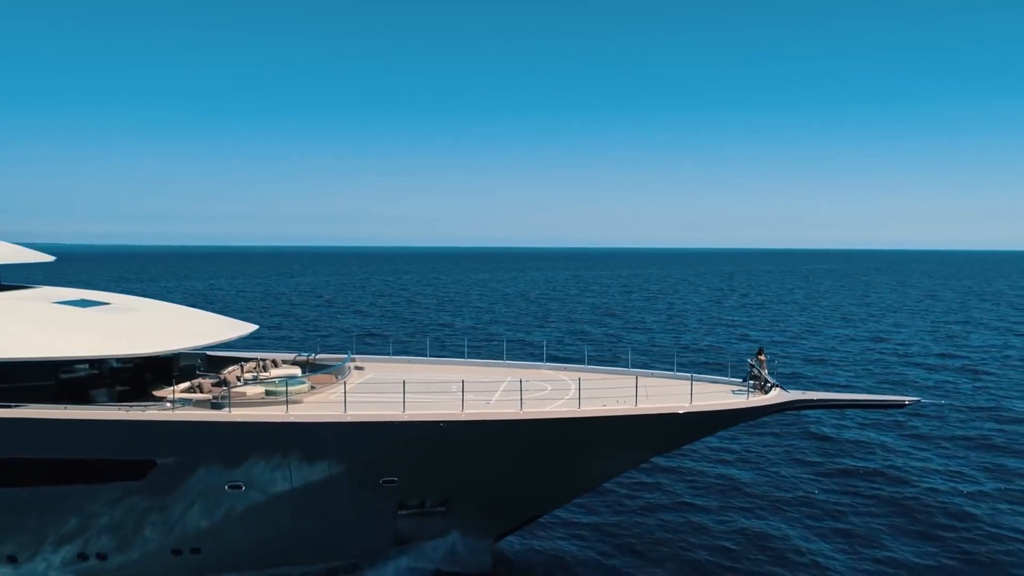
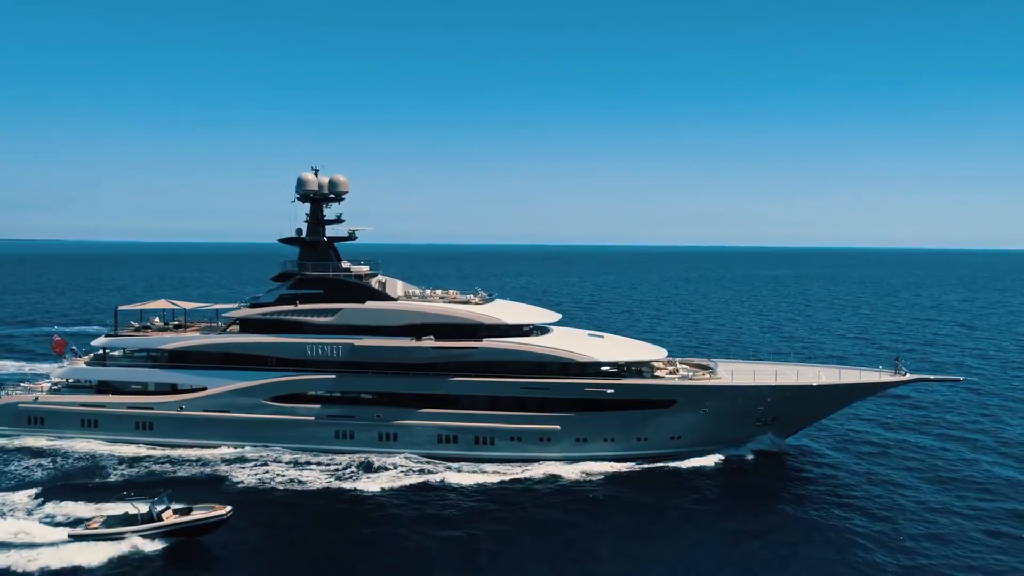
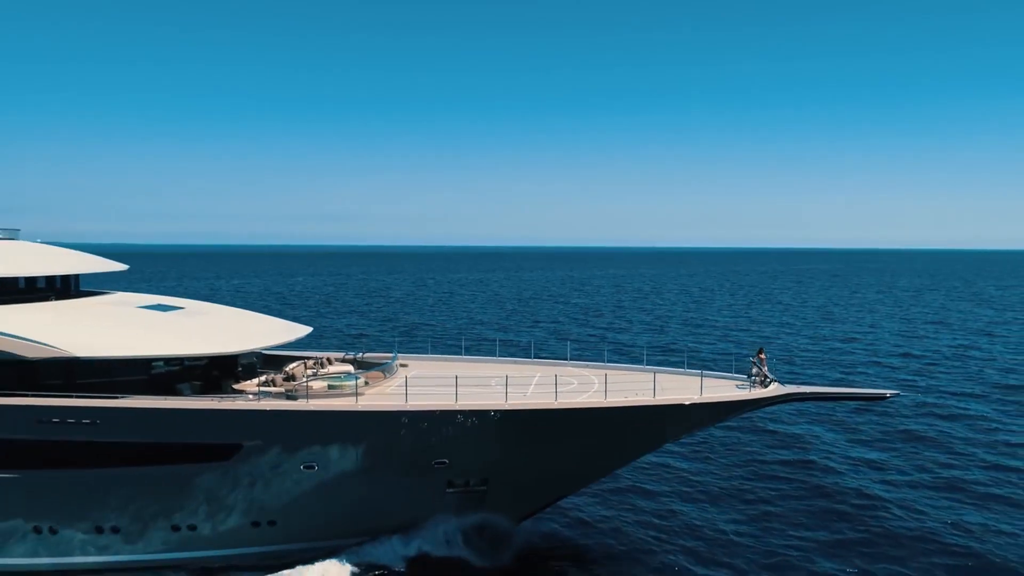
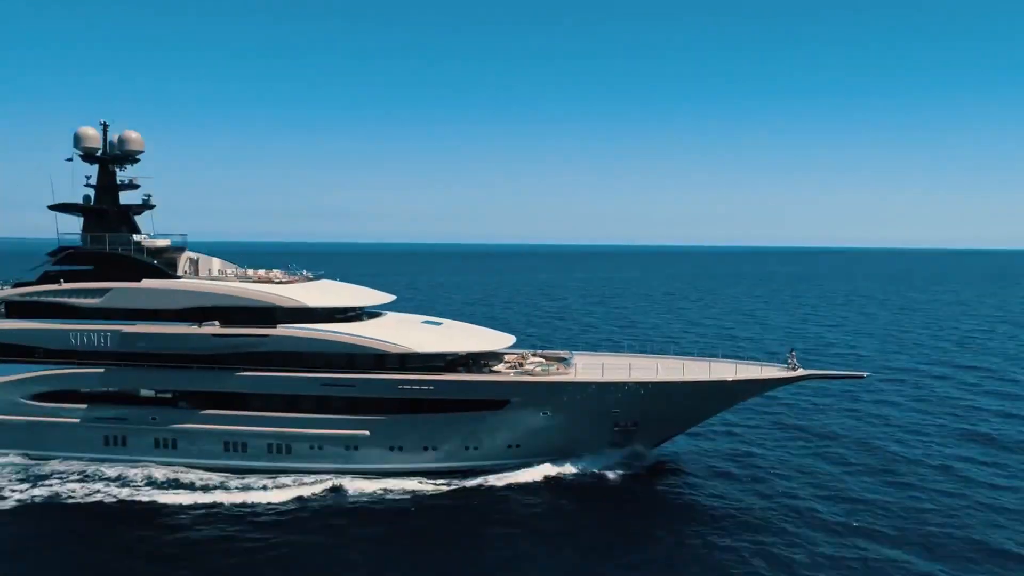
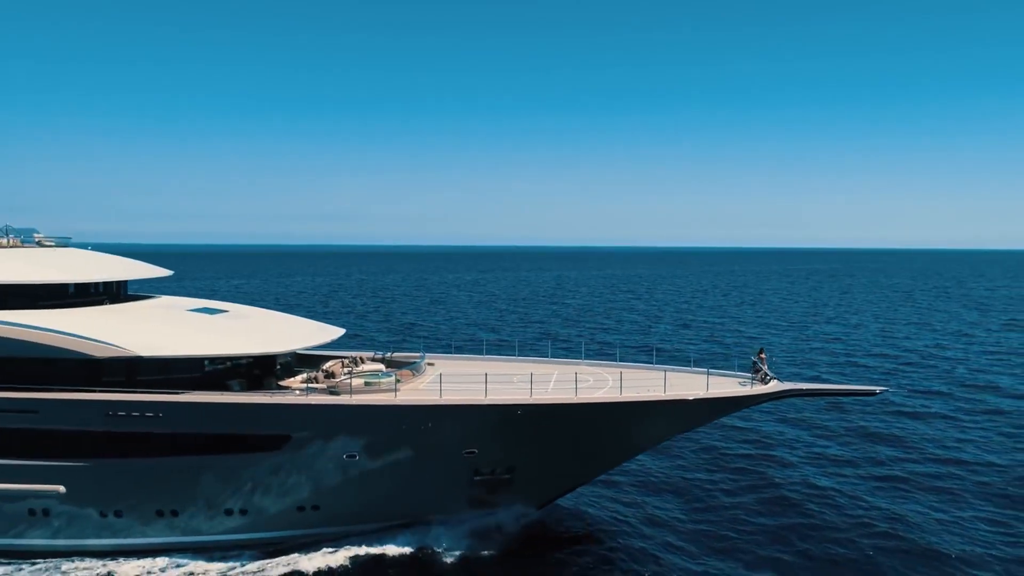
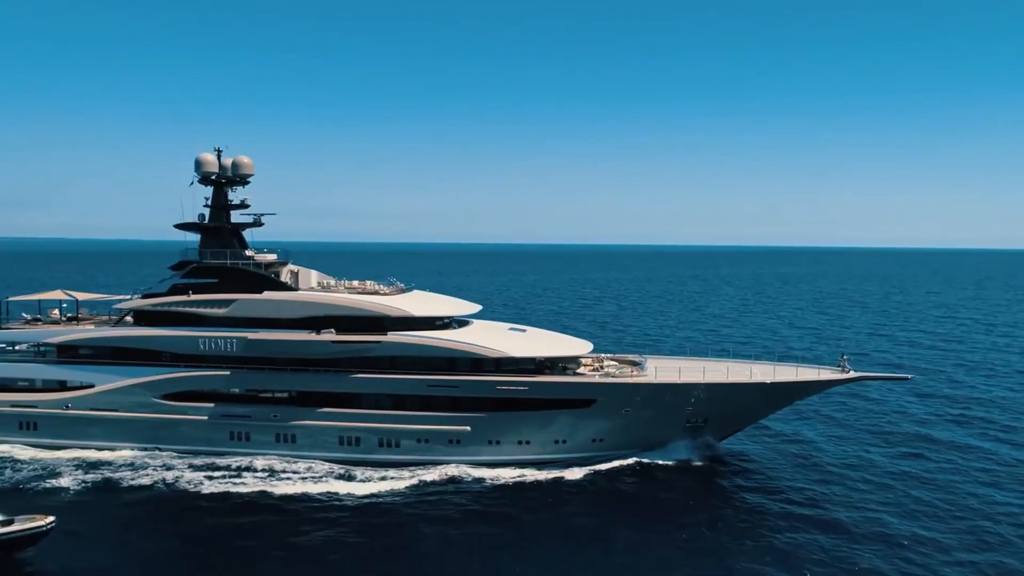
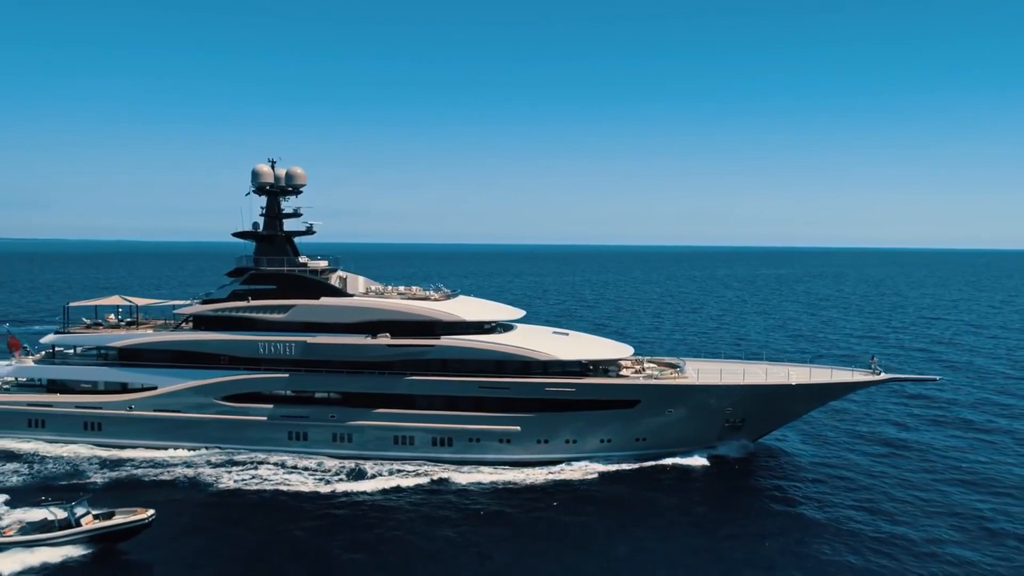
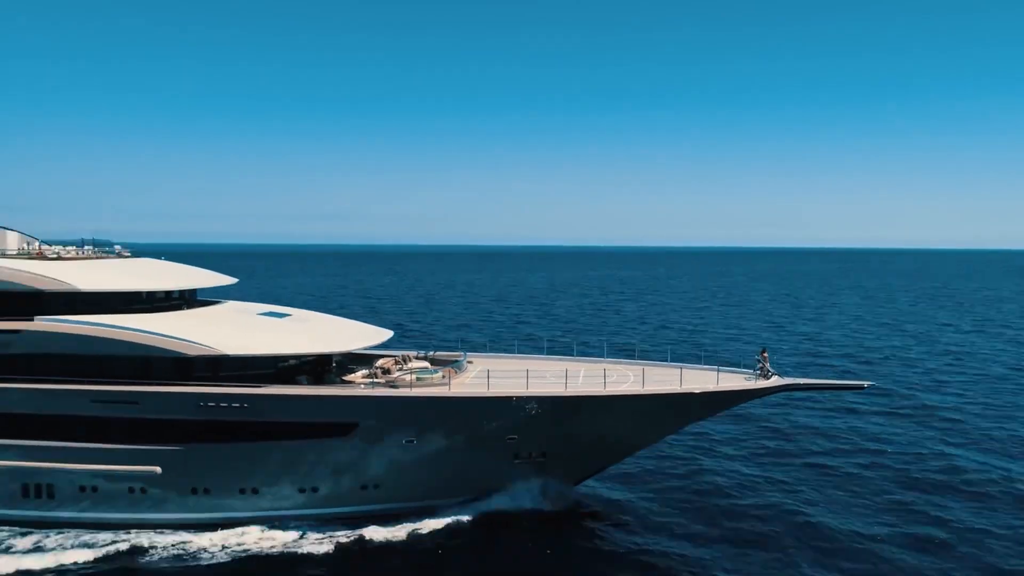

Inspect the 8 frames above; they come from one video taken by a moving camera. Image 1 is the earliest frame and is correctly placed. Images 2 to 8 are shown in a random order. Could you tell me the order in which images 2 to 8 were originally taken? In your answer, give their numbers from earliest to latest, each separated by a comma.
3, 5, 8, 4, 6, 7, 2
